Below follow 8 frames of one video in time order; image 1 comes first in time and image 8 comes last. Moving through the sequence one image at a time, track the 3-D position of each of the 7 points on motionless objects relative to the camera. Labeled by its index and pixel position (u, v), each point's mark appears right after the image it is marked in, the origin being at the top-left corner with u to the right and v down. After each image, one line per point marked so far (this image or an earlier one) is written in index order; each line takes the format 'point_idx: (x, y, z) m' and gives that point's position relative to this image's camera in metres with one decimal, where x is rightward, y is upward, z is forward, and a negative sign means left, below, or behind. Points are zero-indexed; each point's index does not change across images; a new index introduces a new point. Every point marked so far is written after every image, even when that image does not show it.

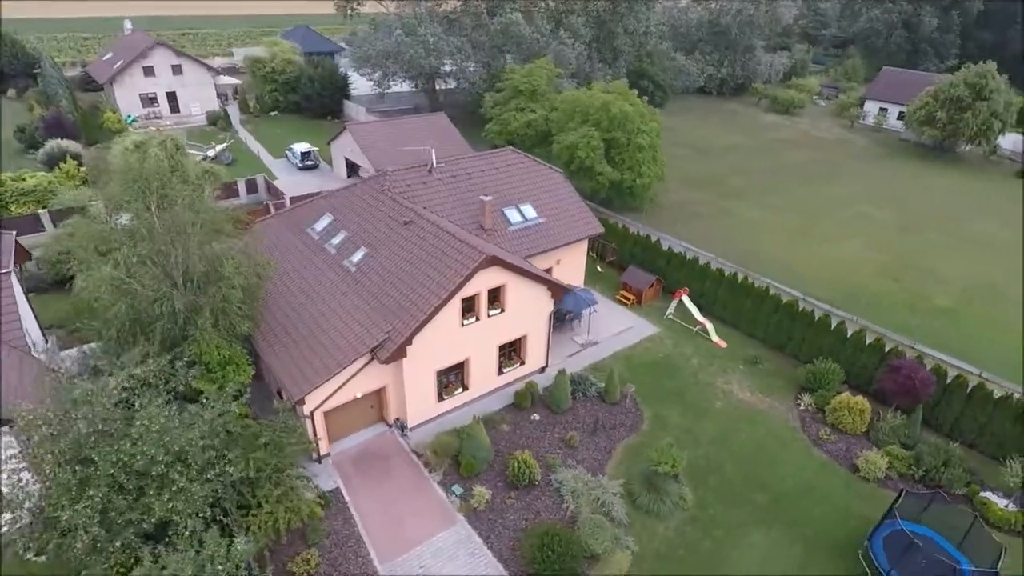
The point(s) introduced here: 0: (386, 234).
0: (-4.4, +1.9, +19.9) m
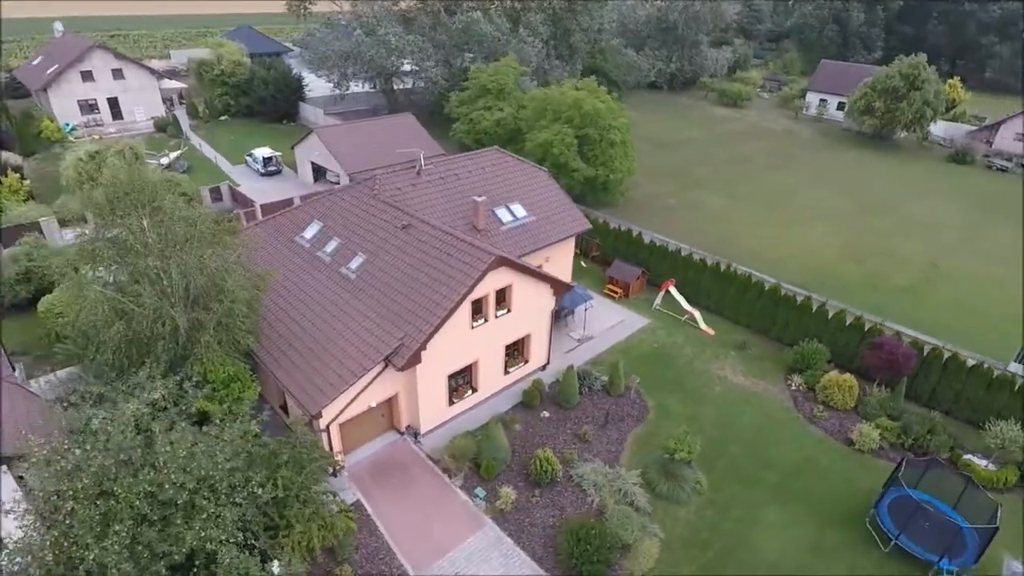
0: (-4.4, +1.7, +19.5) m
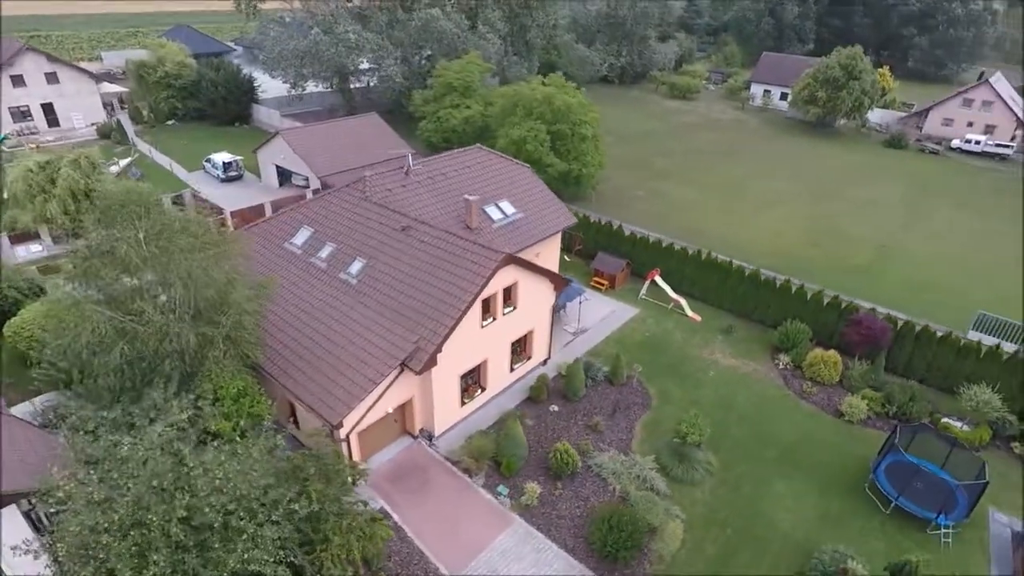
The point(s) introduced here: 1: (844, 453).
0: (-4.4, +1.6, +19.2) m
1: (+10.8, -5.4, +18.6) m
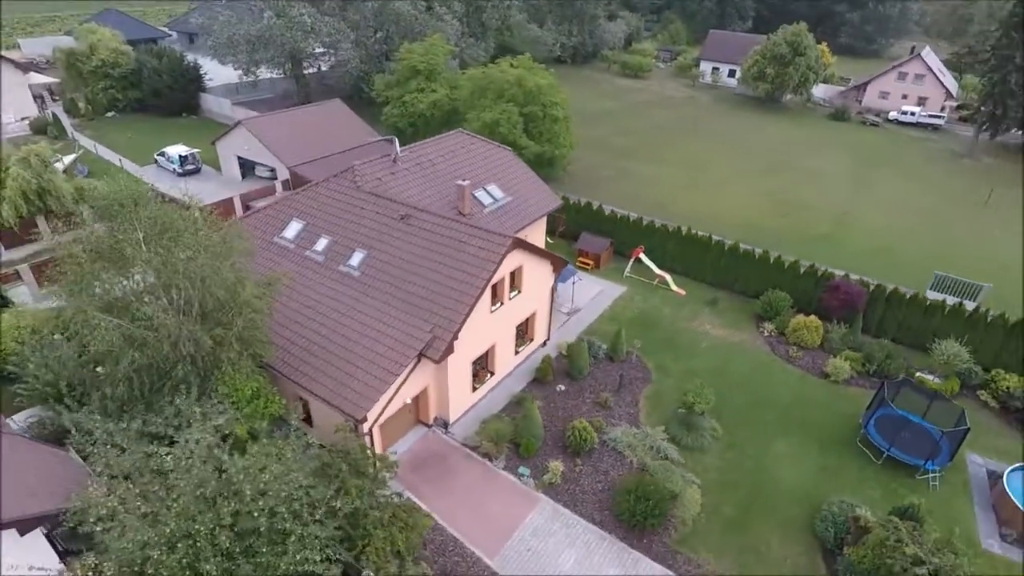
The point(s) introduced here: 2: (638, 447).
0: (-4.4, +1.9, +18.9) m
1: (+11.2, -4.3, +19.8) m
2: (+3.8, -4.8, +17.3) m
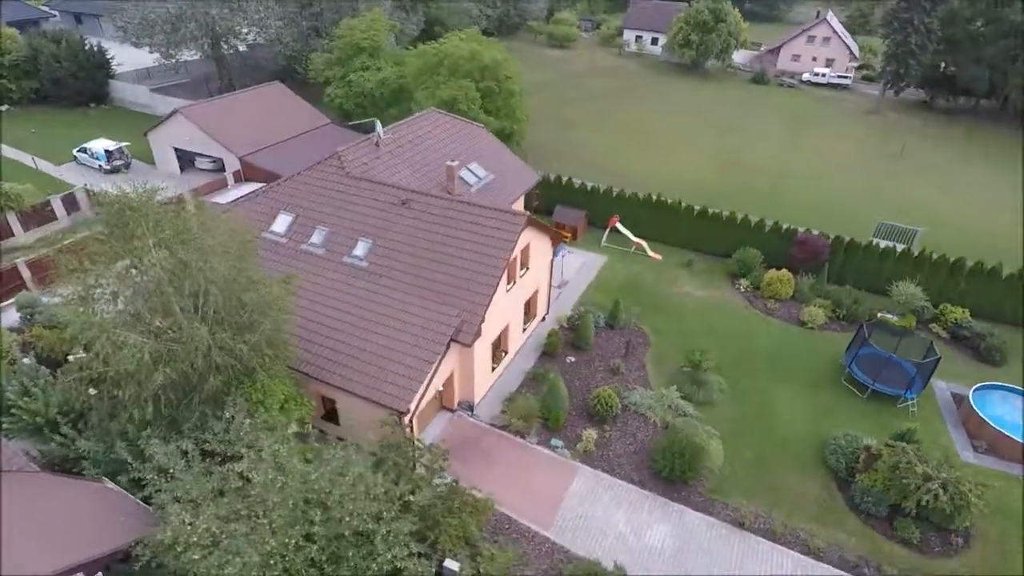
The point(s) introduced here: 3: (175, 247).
0: (-4.2, +2.2, +18.3) m
1: (+11.5, -2.5, +21.6) m
2: (+4.6, -3.8, +18.2) m
3: (-7.5, +0.9, +12.6) m
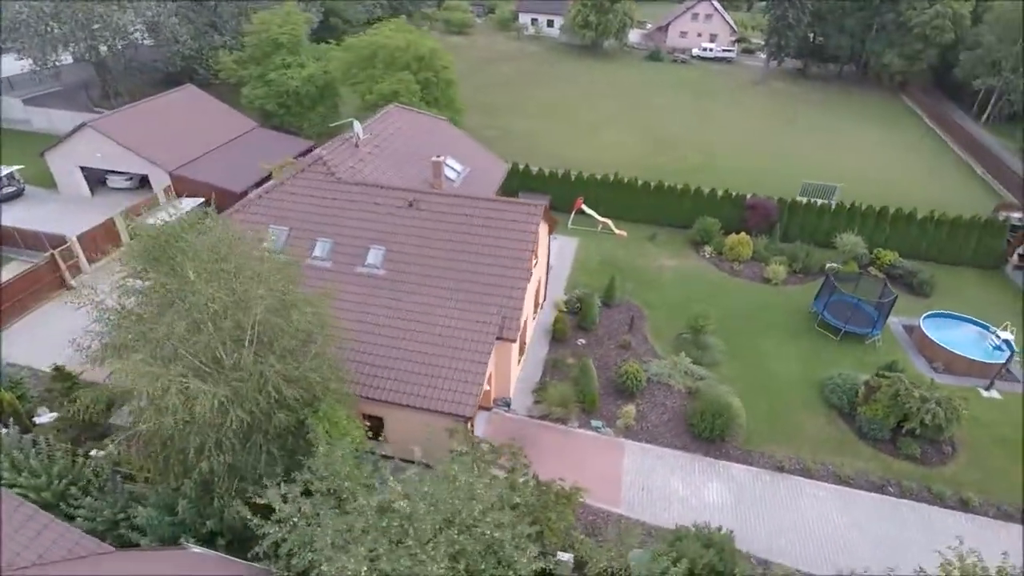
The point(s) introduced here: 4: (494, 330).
0: (-3.8, +2.0, +17.5) m
1: (+11.5, -0.8, +23.8) m
2: (+5.5, -2.9, +19.2) m
3: (-5.8, +0.2, +11.3) m
4: (-0.6, -1.2, +15.6) m
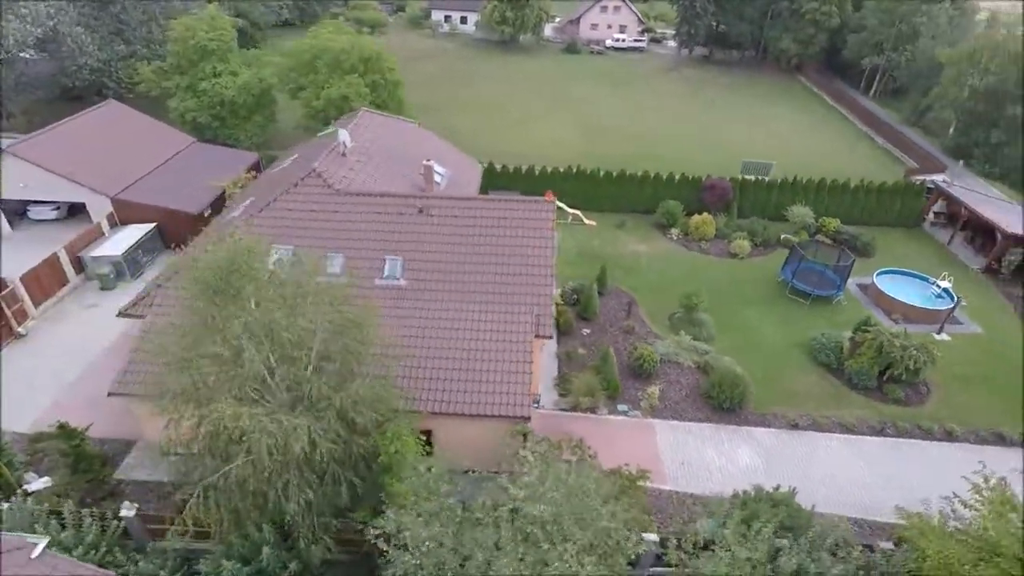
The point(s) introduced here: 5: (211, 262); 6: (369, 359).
0: (-3.3, +1.6, +17.0) m
1: (+11.0, +0.4, +25.6) m
2: (+6.1, -2.3, +20.2) m
3: (-4.2, -0.3, +10.6) m
4: (+0.4, -1.2, +15.7) m
5: (-5.5, +0.5, +10.5) m
6: (-3.1, -1.6, +12.0) m
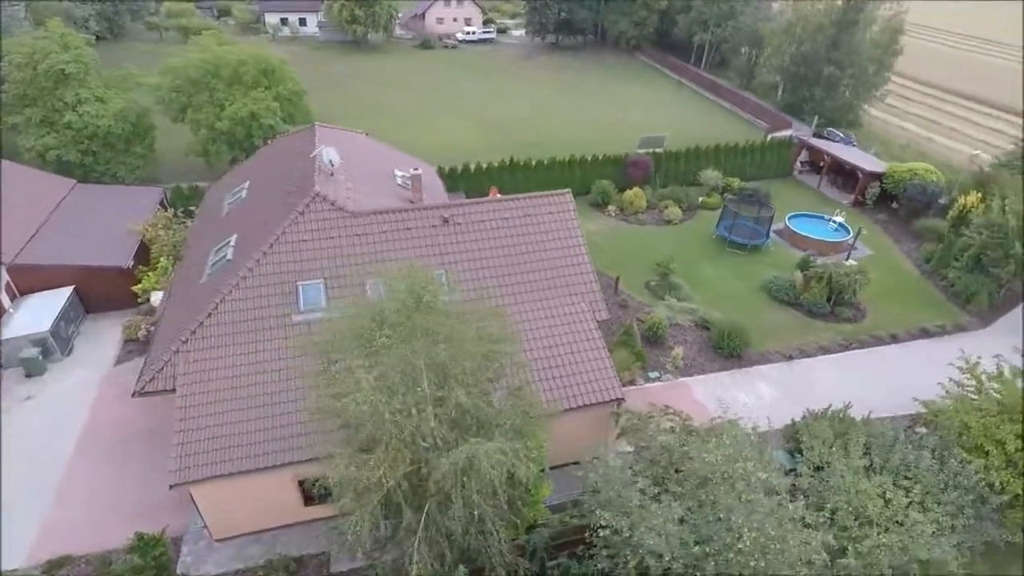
0: (-2.2, +1.2, +16.4) m
1: (+9.2, +2.5, +28.6) m
2: (+6.5, -1.0, +22.1) m
3: (-1.0, -0.8, +10.1) m
4: (+2.2, -0.9, +16.2) m
5: (-2.4, -0.3, +9.6) m
6: (-0.1, -1.8, +11.7) m
